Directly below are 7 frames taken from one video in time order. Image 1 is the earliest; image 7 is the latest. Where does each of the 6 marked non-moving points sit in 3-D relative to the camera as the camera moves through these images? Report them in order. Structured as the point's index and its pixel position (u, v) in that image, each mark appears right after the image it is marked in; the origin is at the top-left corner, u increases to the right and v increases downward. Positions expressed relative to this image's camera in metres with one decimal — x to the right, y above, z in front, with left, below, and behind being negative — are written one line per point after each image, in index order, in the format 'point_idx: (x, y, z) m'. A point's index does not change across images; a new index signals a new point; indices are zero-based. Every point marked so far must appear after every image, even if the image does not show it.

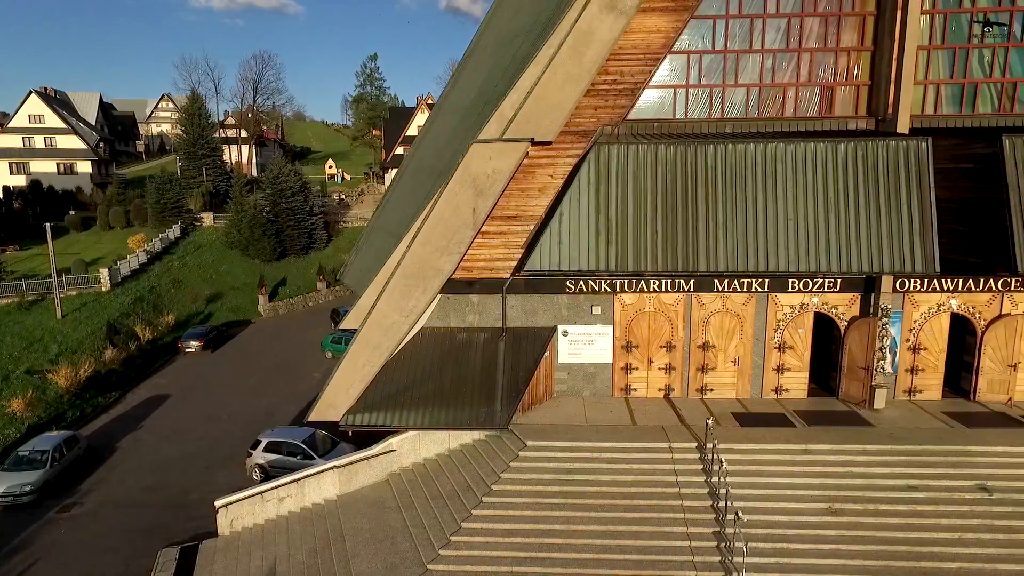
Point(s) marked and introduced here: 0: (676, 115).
0: (+5.1, +5.4, +15.1) m
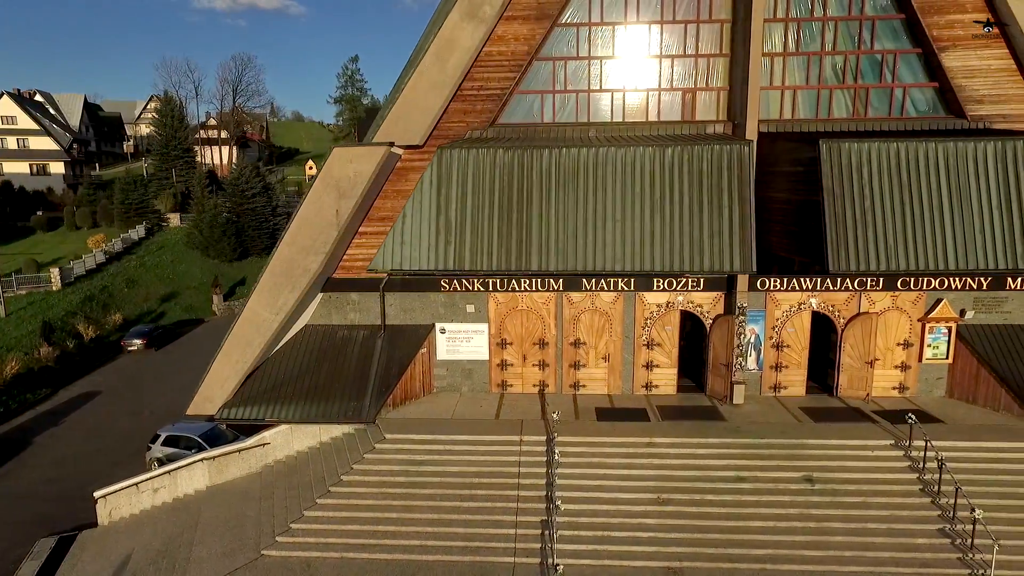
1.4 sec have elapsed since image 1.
0: (+1.0, +5.4, +15.6) m
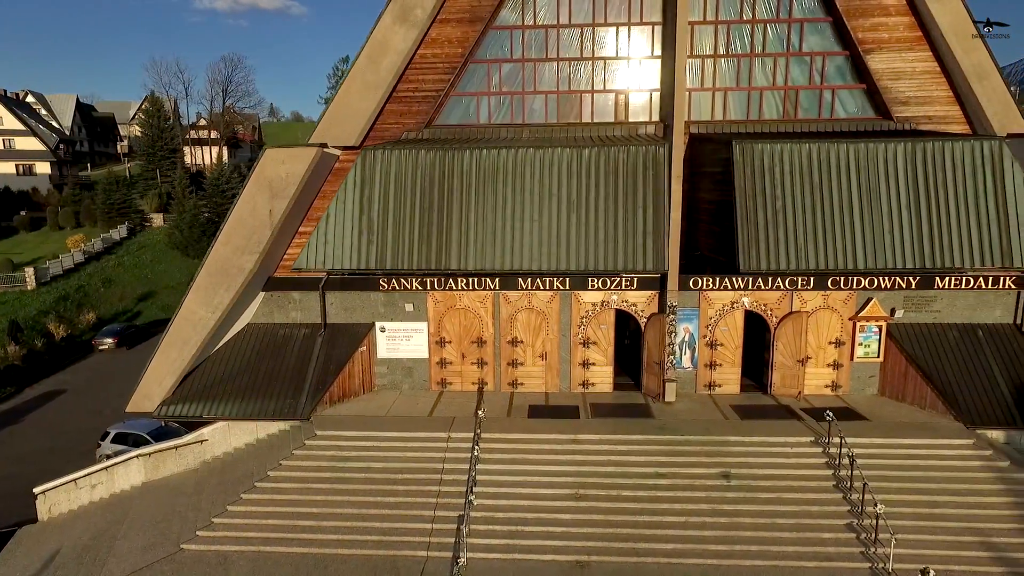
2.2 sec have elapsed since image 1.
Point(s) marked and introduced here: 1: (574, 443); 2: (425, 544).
0: (-1.1, +5.5, +15.8) m
1: (+1.7, -4.4, +13.7) m
2: (-2.1, -6.2, +11.7) m
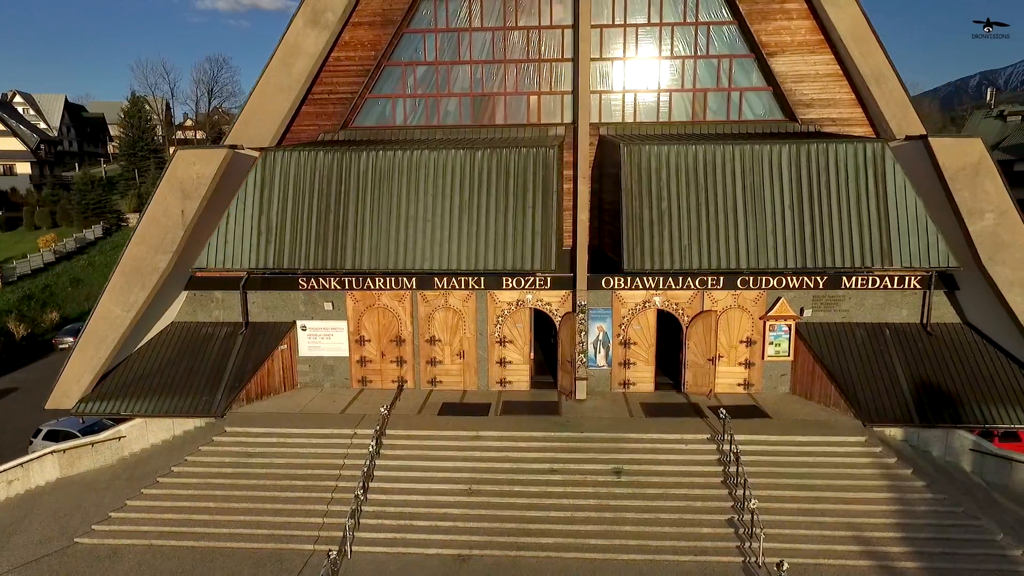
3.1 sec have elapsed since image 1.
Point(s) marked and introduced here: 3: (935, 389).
0: (-3.9, +5.5, +16.0) m
1: (-1.1, -4.4, +14.0) m
2: (-4.9, -6.2, +11.9) m
3: (+12.8, -3.1, +14.6) m
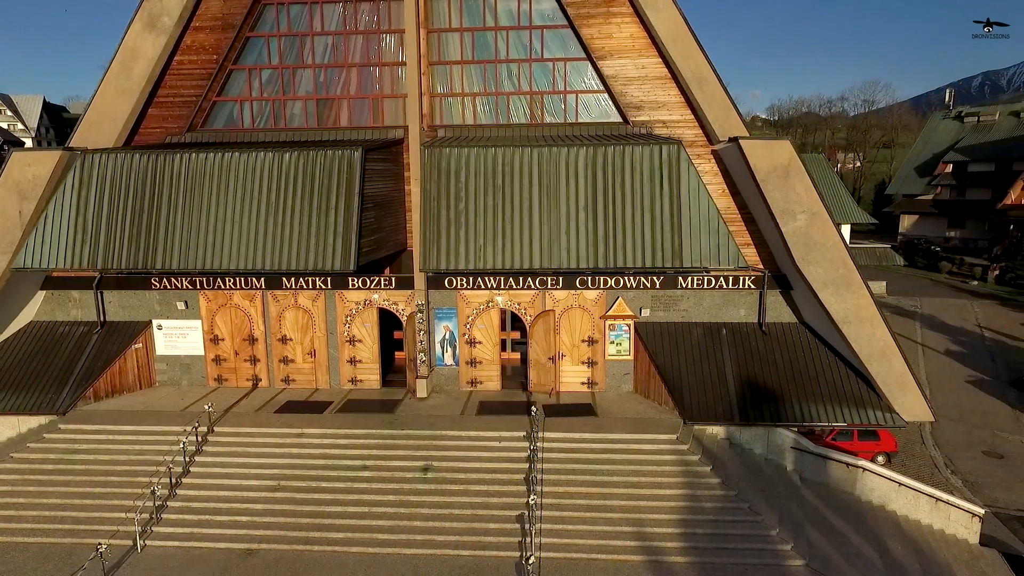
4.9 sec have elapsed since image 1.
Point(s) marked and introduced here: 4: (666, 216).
0: (-9.1, +5.5, +16.3) m
1: (-6.3, -4.4, +14.2) m
2: (-10.2, -6.2, +12.2) m
3: (+7.6, -3.1, +14.8) m
4: (+4.0, +1.9, +12.6) m
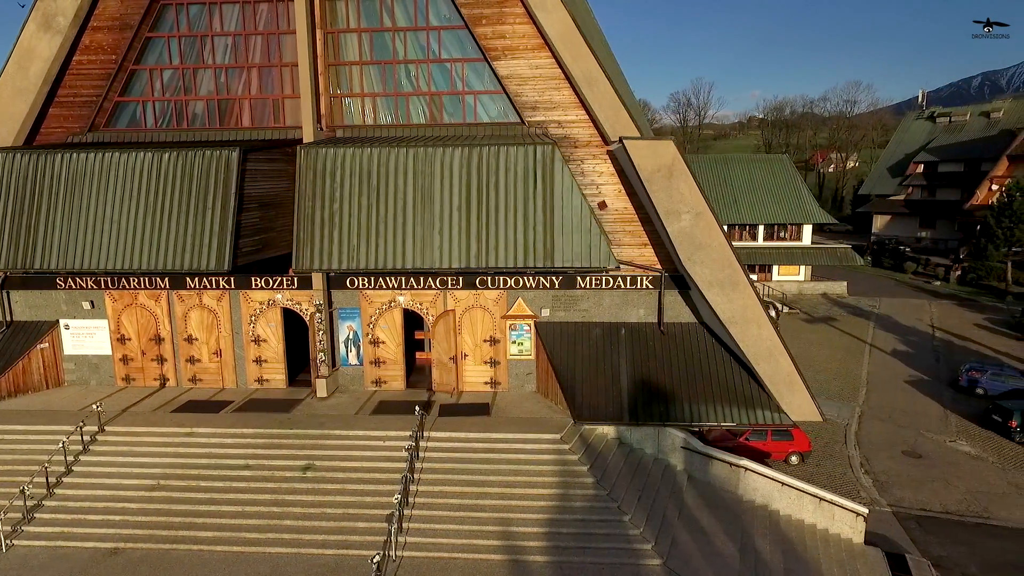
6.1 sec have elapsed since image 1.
0: (-12.4, +5.5, +16.3) m
1: (-9.6, -4.4, +14.2) m
2: (-13.5, -6.2, +12.2) m
3: (+4.3, -3.1, +14.8) m
4: (+0.7, +1.9, +12.6) m
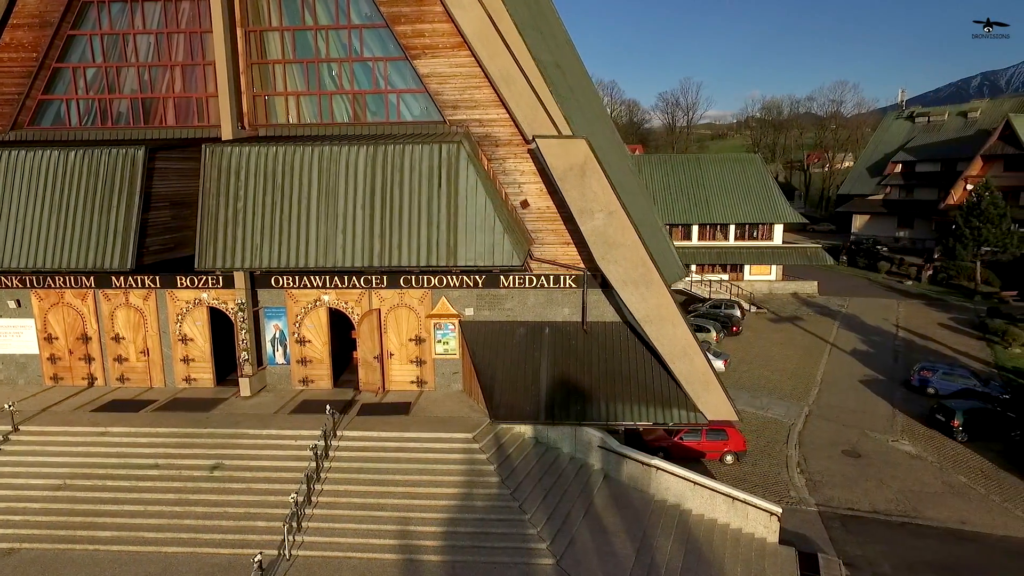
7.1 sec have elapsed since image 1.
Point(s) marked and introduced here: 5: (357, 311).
0: (-14.9, +5.6, +16.2) m
1: (-12.1, -4.3, +14.2) m
2: (-16.0, -6.2, +12.1) m
3: (+1.8, -3.0, +14.8) m
4: (-1.8, +1.9, +12.5) m
5: (-5.2, -0.8, +16.1) m
